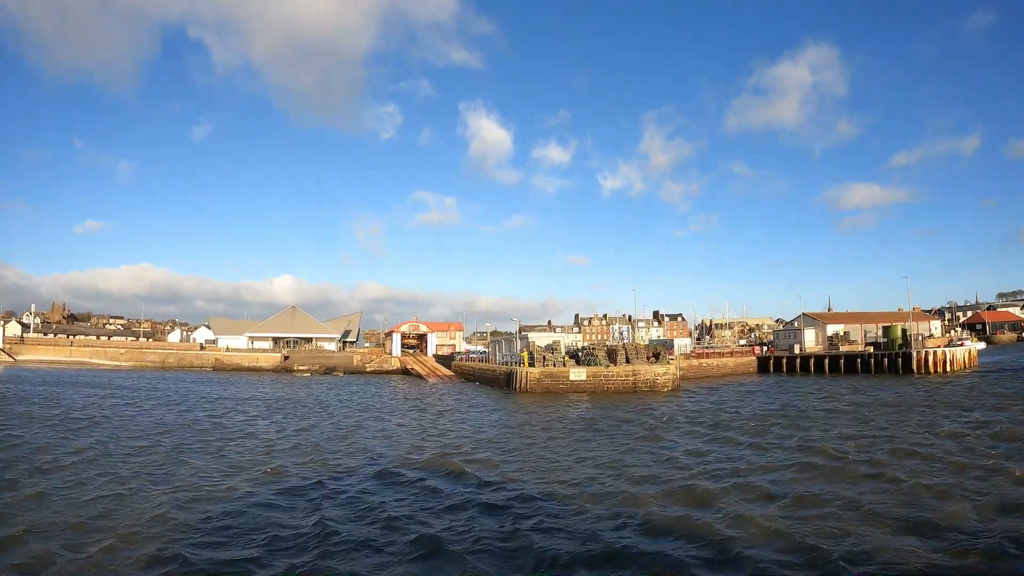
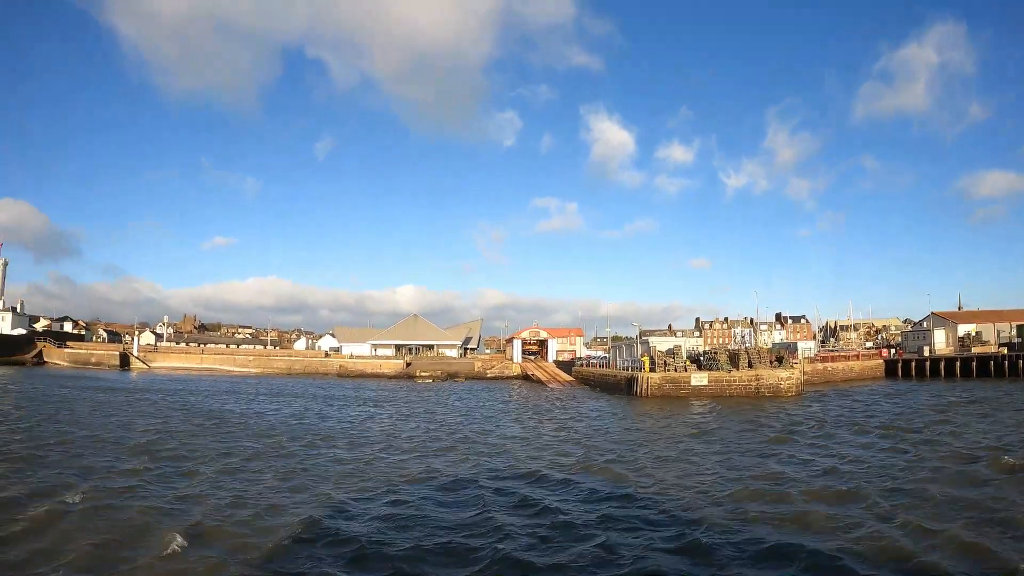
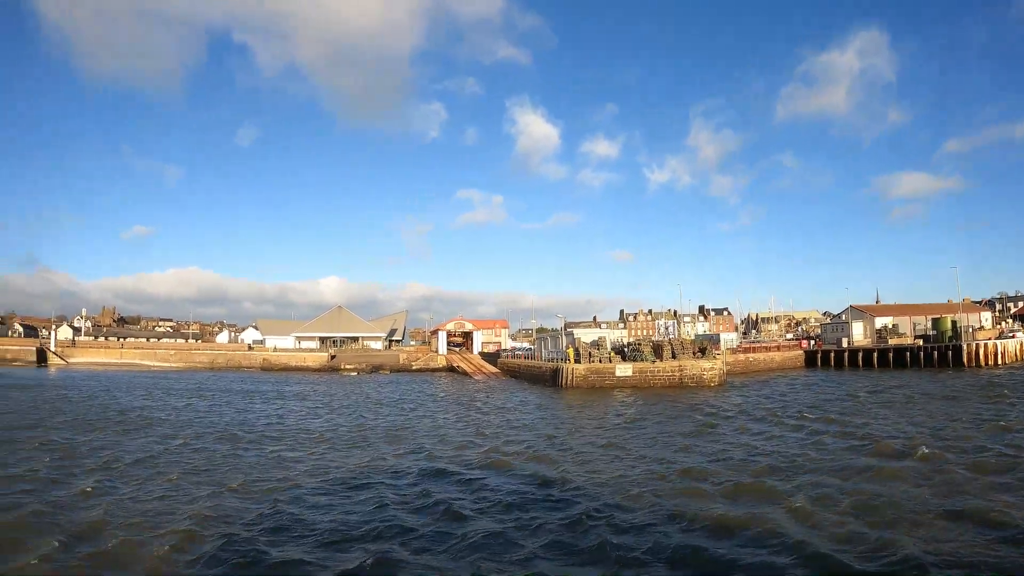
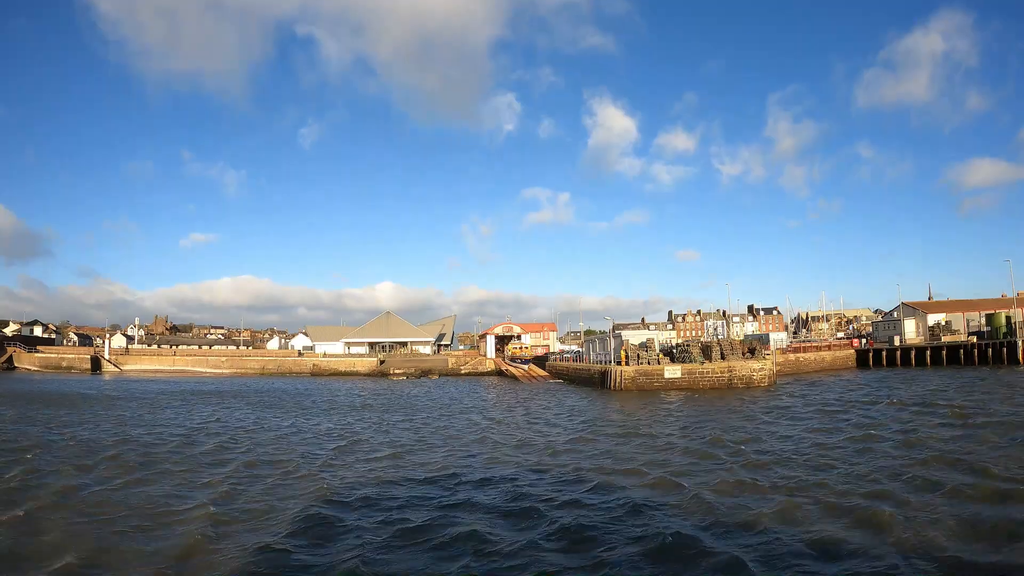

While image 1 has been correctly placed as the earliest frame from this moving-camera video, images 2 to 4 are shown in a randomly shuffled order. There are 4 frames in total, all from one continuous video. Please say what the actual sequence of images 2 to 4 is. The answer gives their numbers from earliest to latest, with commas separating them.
3, 2, 4
